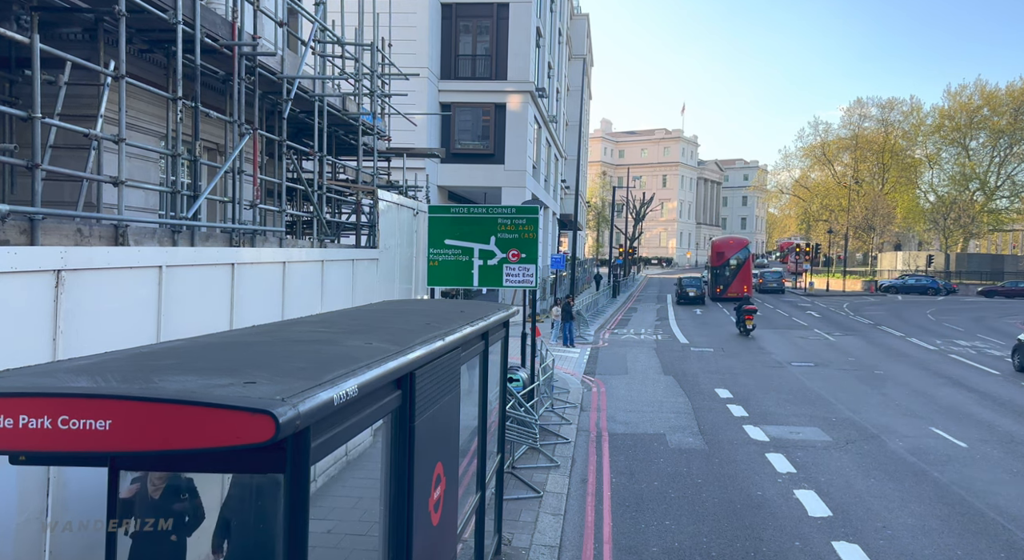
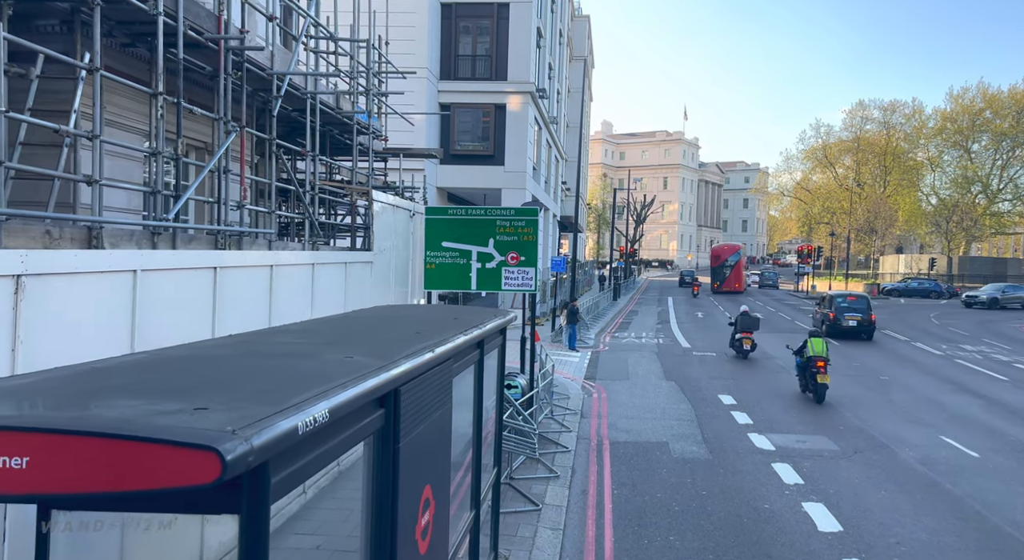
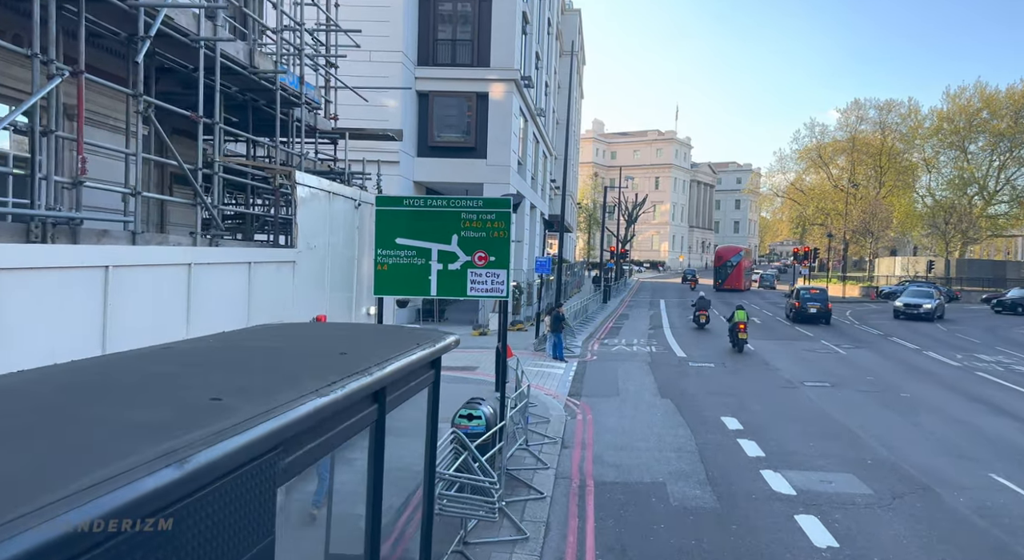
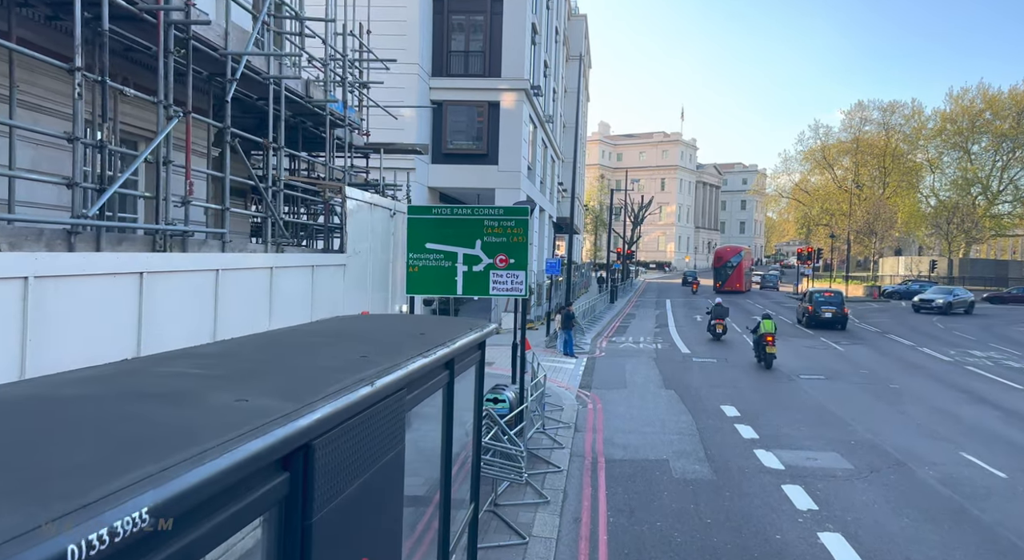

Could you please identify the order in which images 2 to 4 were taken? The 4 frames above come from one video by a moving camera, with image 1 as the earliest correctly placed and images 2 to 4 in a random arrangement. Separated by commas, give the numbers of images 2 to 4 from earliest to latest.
2, 4, 3
